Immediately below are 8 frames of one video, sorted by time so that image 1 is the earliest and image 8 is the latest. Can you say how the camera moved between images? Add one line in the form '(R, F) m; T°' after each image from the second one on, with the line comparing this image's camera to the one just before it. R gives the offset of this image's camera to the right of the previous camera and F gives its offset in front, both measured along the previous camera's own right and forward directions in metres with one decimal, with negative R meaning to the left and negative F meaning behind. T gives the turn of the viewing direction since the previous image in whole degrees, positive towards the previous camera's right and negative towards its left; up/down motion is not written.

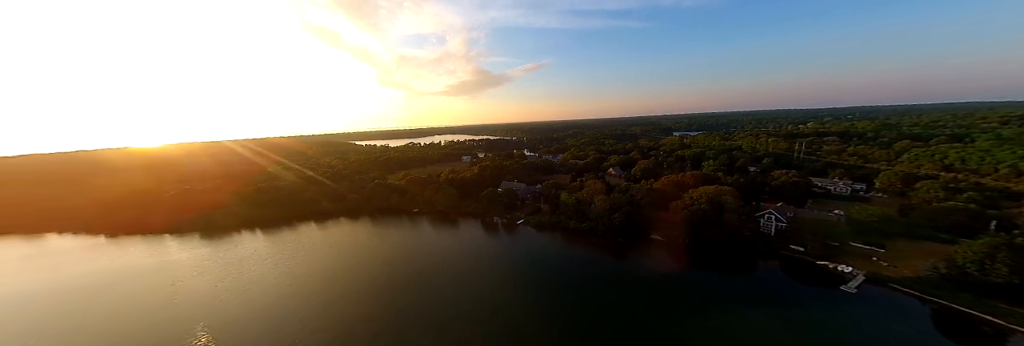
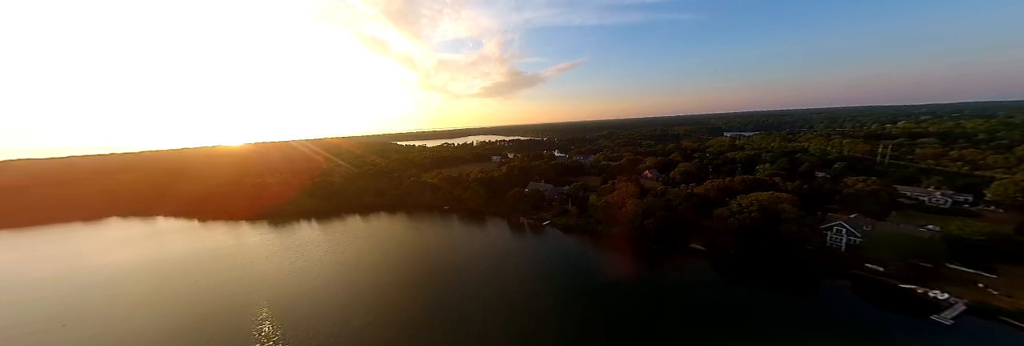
(+0.5, 0.0) m; -7°
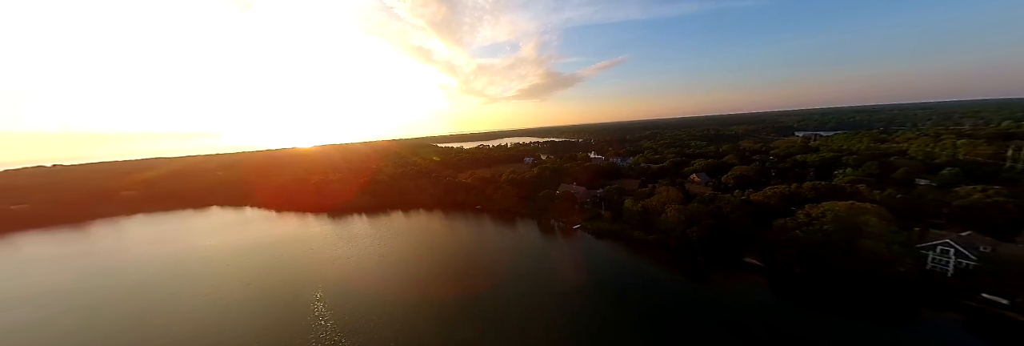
(+0.6, -0.2) m; -8°
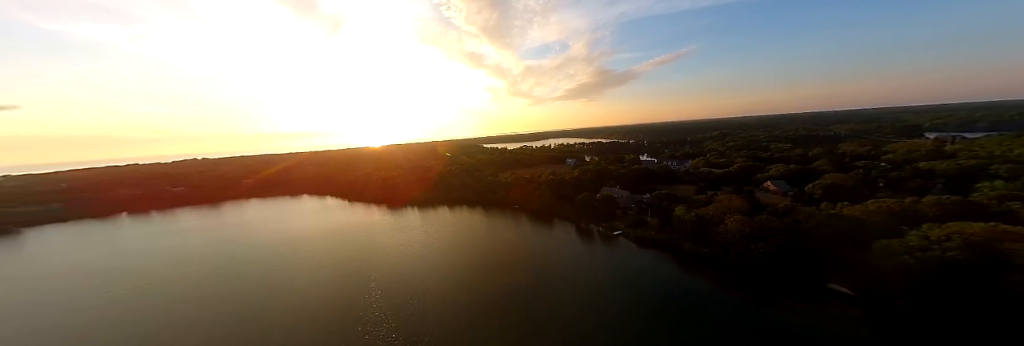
(+0.7, -0.4) m; -10°
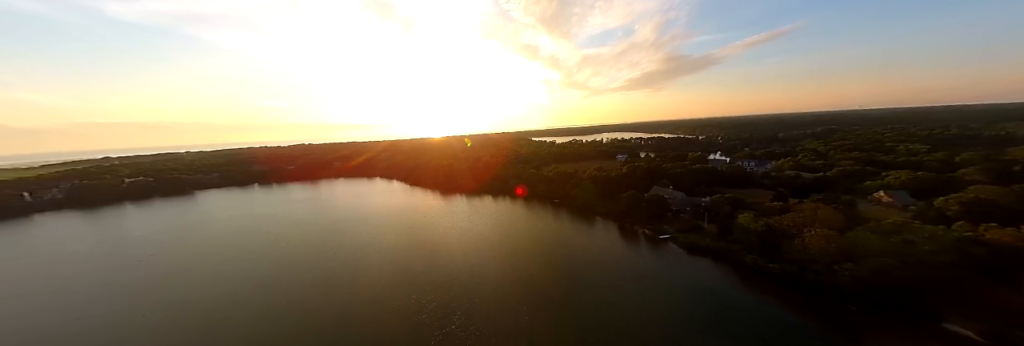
(+0.9, -0.7) m; -11°
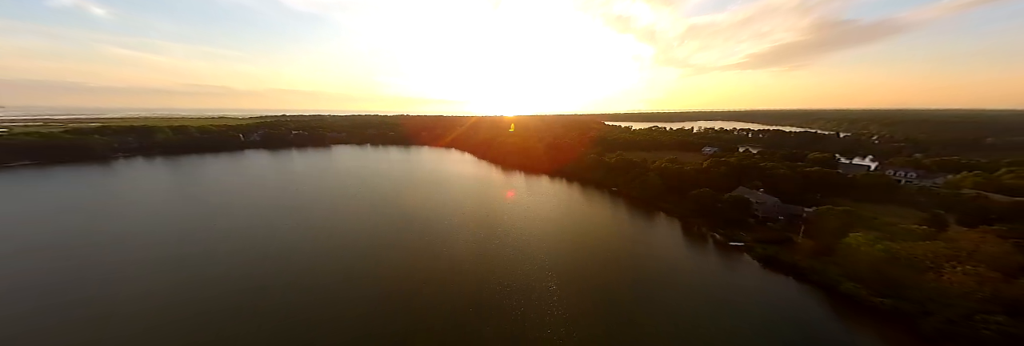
(+1.2, -0.8) m; -16°
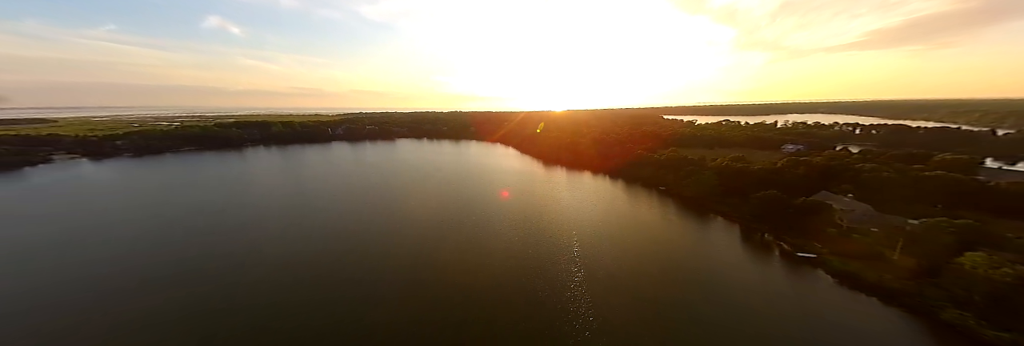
(+0.7, -0.6) m; -11°
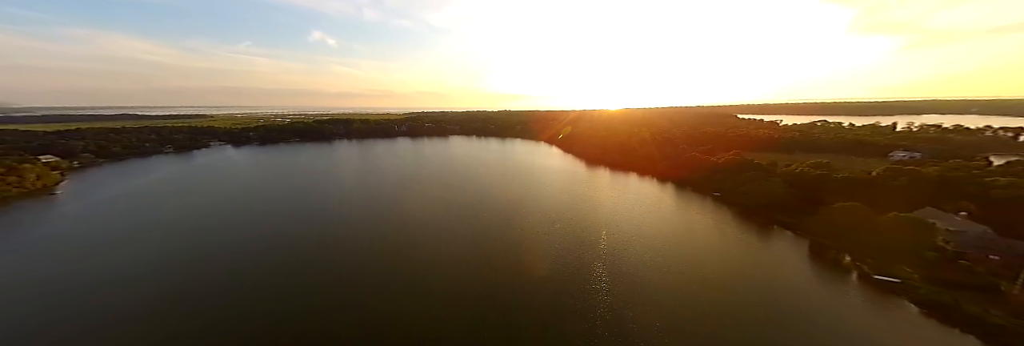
(+0.8, -1.1) m; -11°
